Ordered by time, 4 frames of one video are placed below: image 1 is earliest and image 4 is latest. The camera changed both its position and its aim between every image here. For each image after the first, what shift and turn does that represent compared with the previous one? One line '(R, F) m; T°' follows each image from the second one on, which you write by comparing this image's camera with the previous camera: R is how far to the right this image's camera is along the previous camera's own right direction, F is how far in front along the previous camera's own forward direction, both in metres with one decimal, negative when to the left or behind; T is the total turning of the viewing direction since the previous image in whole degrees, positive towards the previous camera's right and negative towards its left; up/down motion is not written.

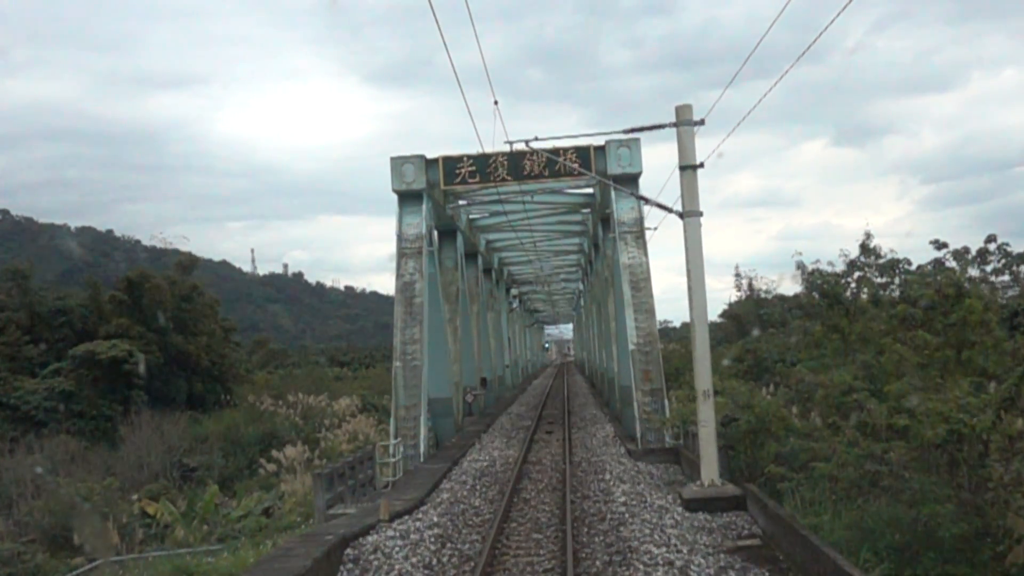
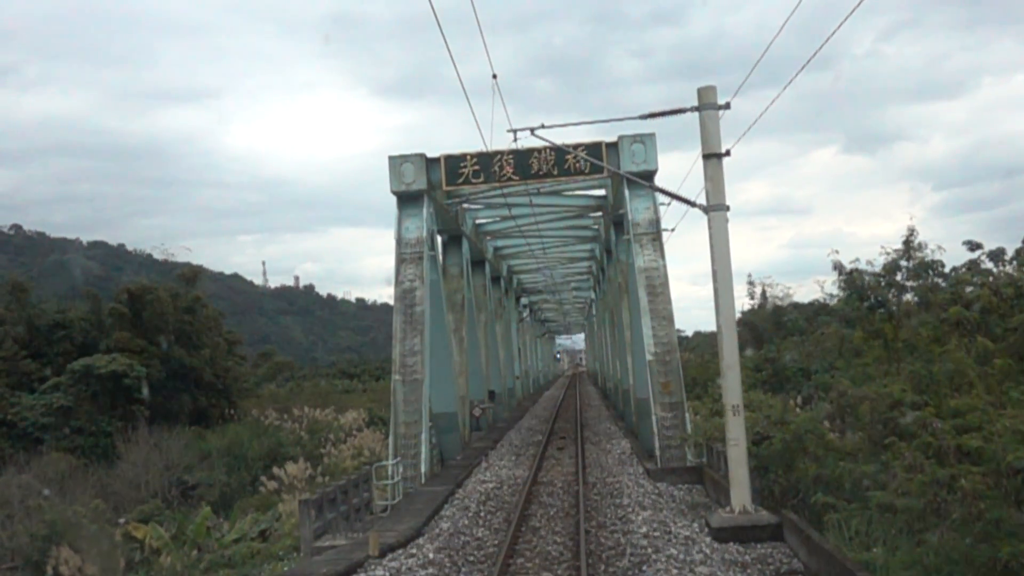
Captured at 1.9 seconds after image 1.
(+0.1, +1.0) m; -1°
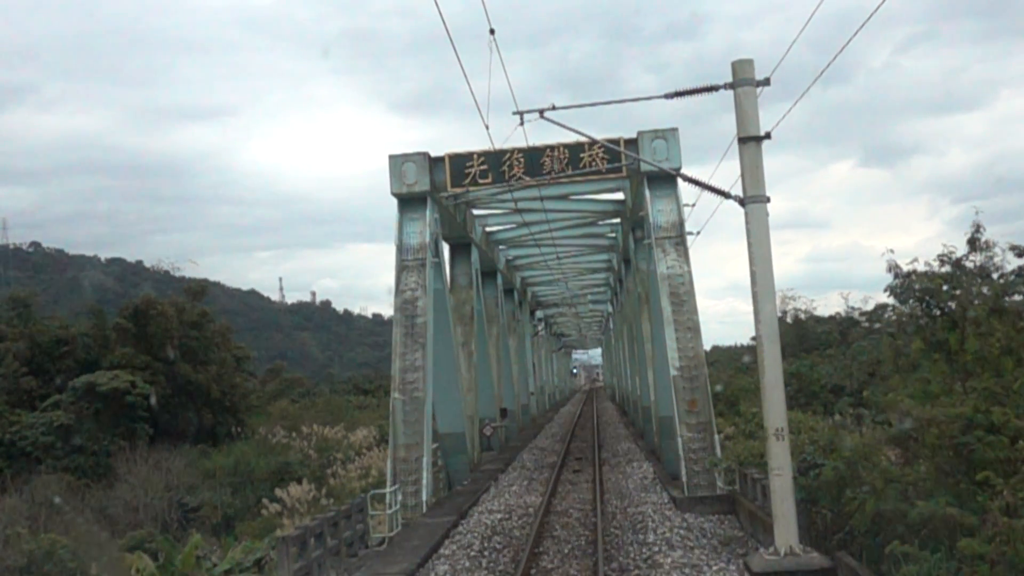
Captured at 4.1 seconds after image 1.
(+0.1, +1.1) m; -1°
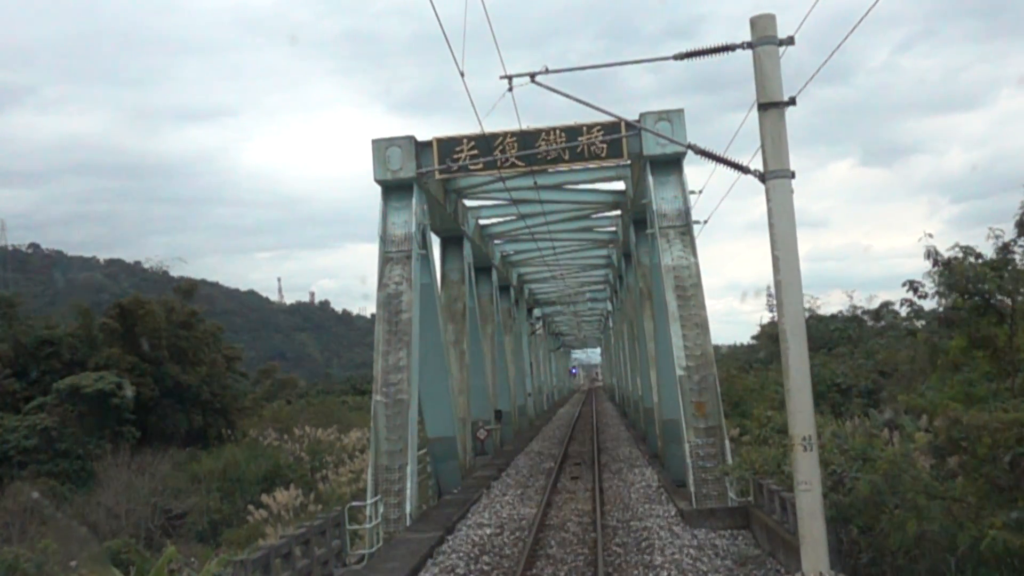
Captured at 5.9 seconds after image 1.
(+0.1, +0.9) m; 0°
